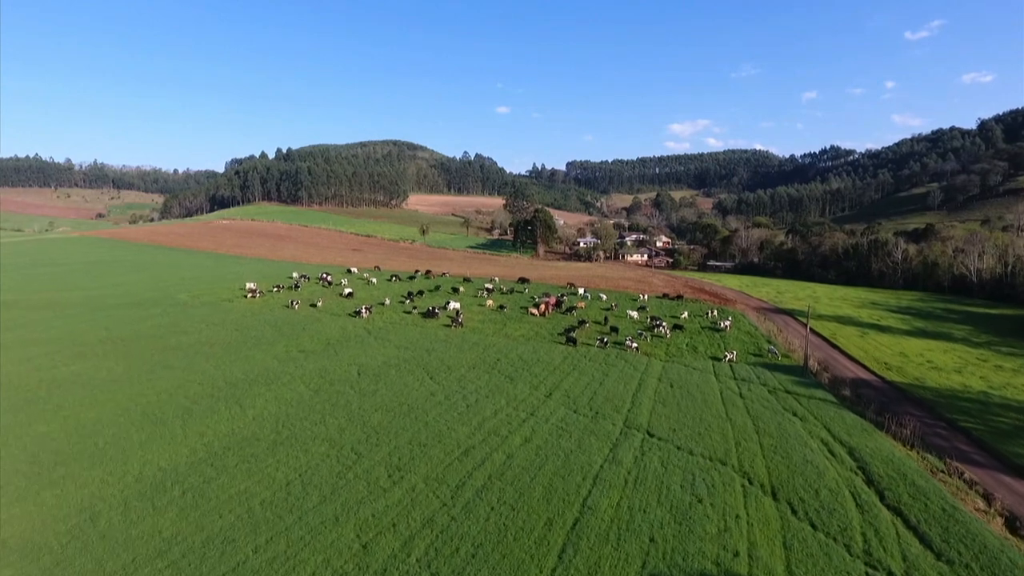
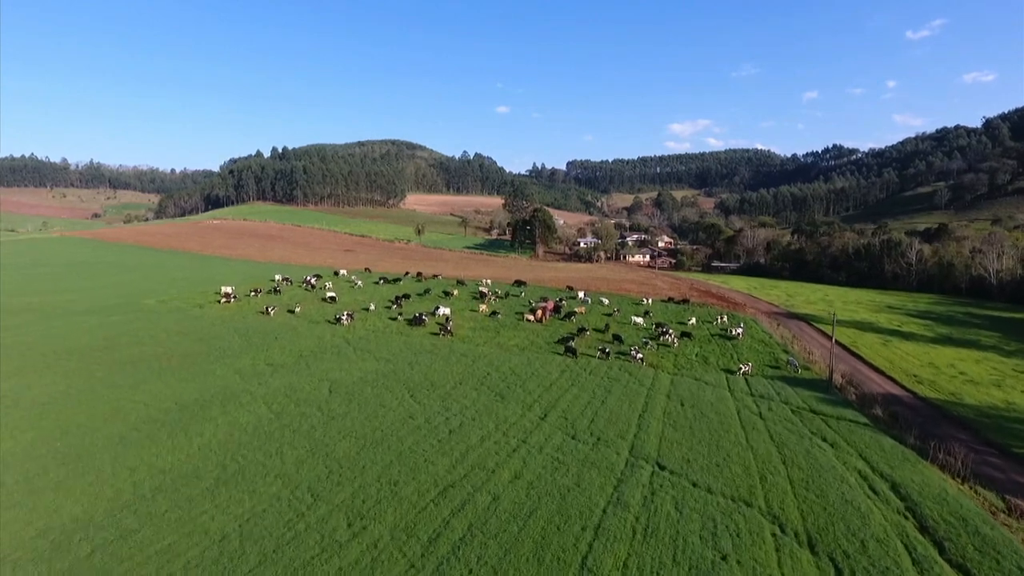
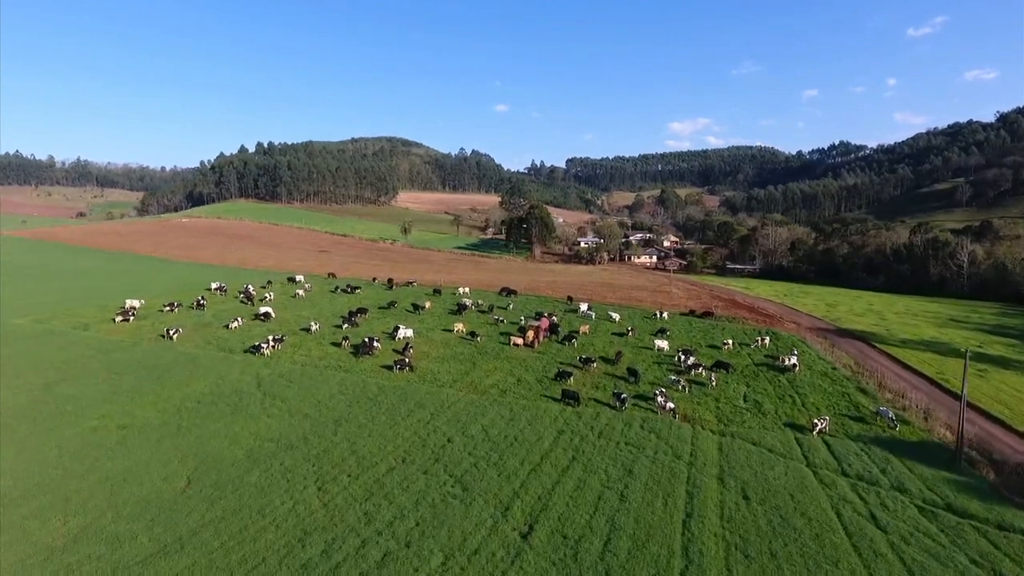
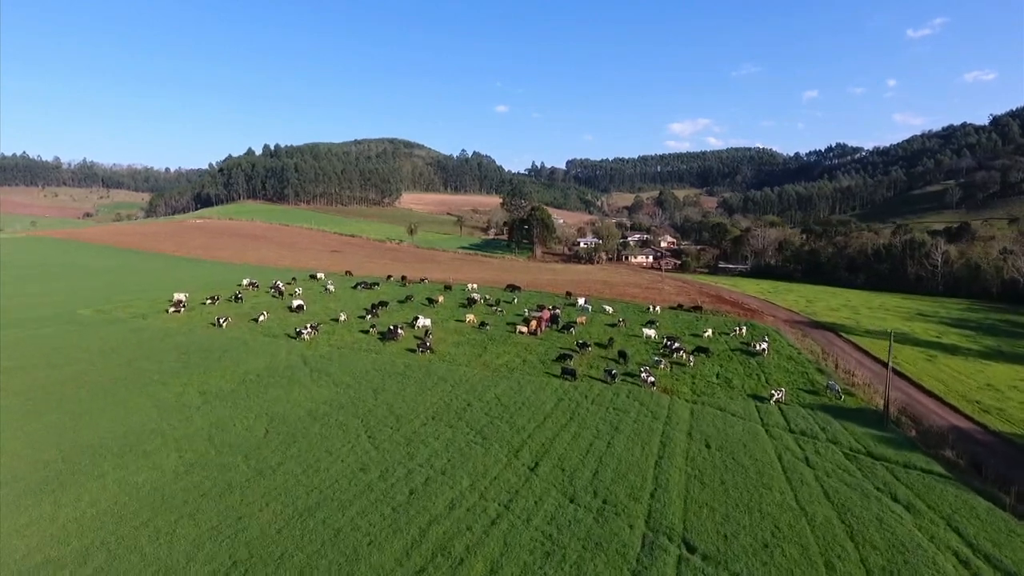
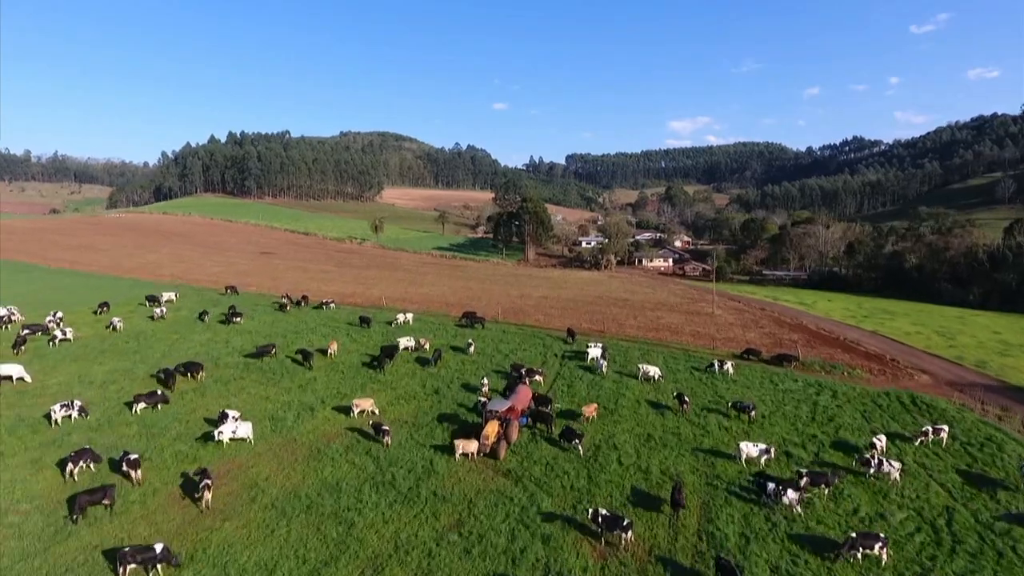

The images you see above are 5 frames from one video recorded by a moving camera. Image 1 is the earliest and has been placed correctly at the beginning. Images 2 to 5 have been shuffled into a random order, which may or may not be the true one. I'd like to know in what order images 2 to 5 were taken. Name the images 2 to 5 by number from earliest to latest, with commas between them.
2, 4, 3, 5
